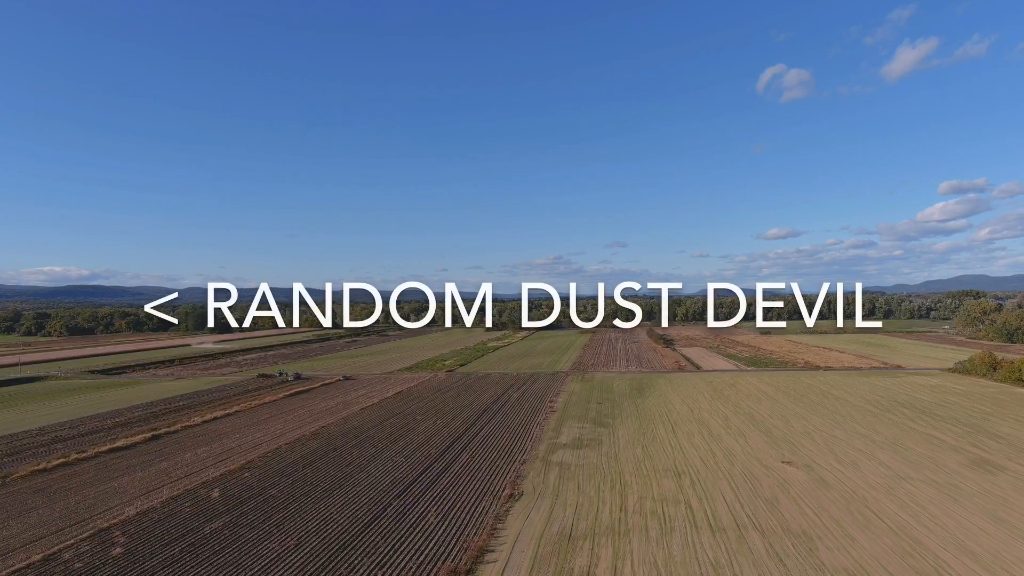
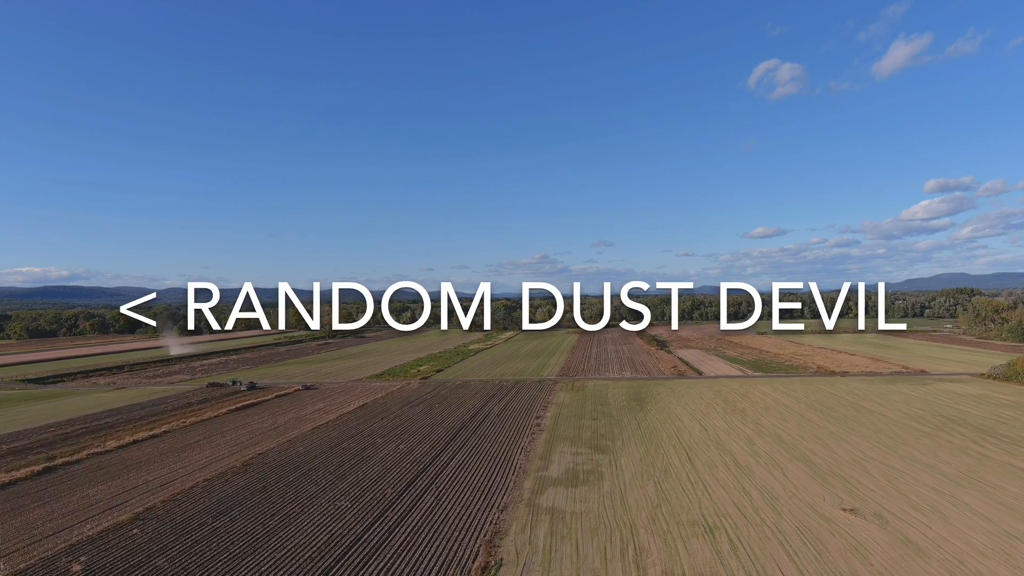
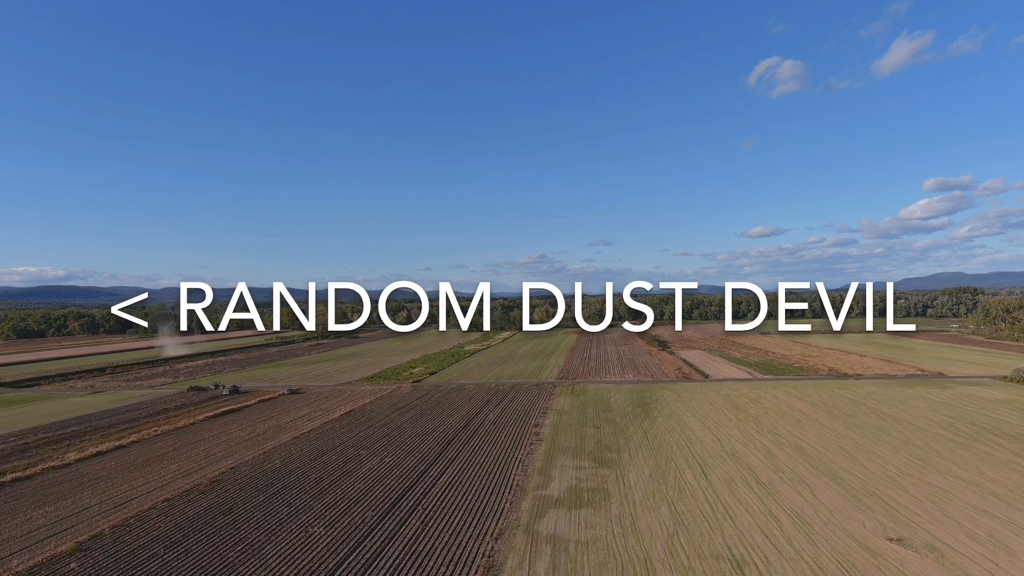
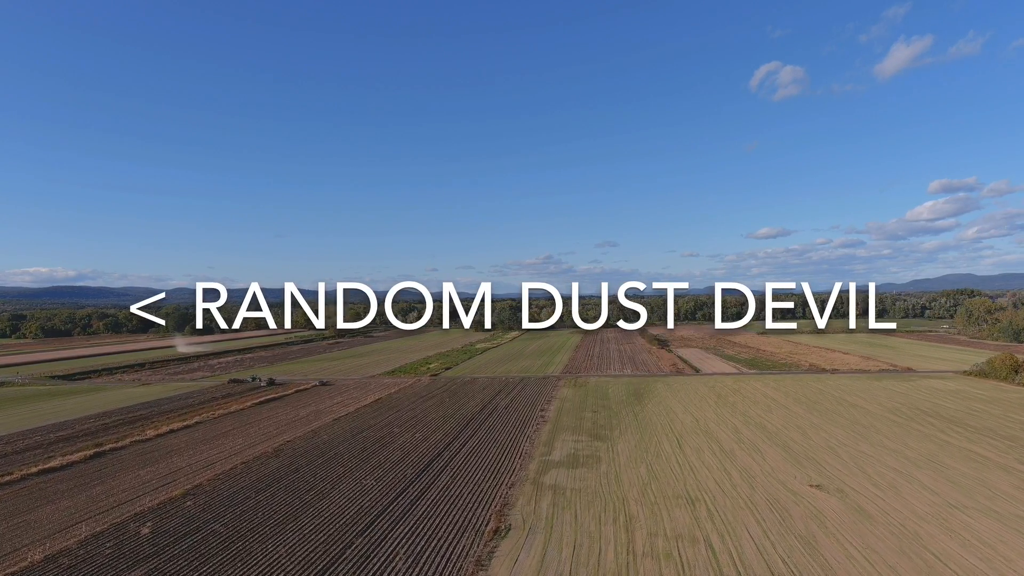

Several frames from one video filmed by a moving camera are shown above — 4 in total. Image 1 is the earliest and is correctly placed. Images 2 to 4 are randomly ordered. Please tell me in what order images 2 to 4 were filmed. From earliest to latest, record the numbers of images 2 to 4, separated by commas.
4, 2, 3
